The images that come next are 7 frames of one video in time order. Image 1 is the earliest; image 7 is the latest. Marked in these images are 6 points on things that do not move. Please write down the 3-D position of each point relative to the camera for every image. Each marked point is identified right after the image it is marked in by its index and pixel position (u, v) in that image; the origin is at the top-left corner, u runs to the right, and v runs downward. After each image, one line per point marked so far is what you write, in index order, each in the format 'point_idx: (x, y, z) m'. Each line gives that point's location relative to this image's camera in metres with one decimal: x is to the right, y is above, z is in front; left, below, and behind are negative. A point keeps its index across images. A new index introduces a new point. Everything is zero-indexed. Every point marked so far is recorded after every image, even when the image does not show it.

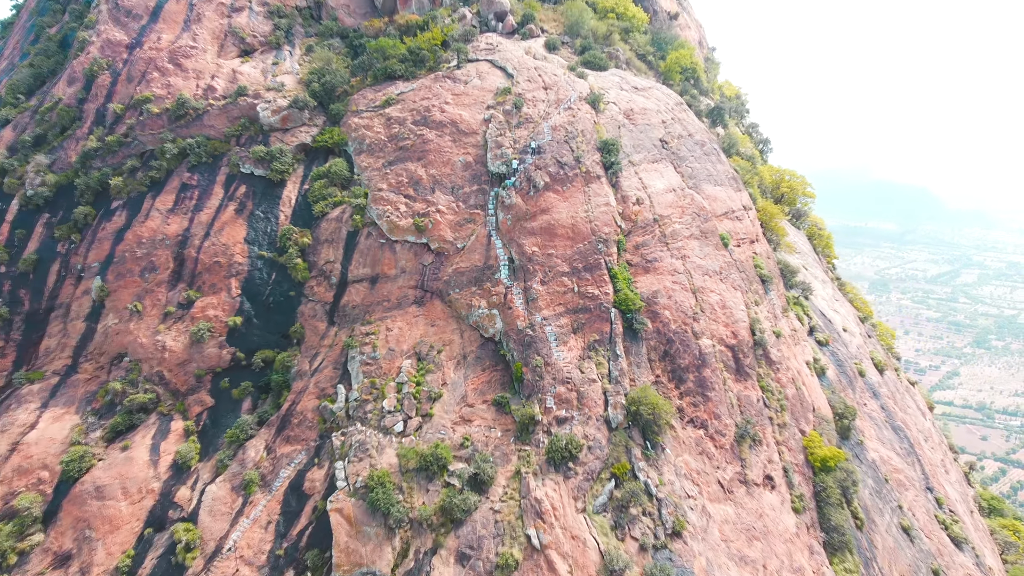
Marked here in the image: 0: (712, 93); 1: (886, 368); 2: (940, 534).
0: (+6.5, +6.2, +16.6) m
1: (+9.1, -2.0, +13.0) m
2: (+8.4, -4.8, +10.6) m
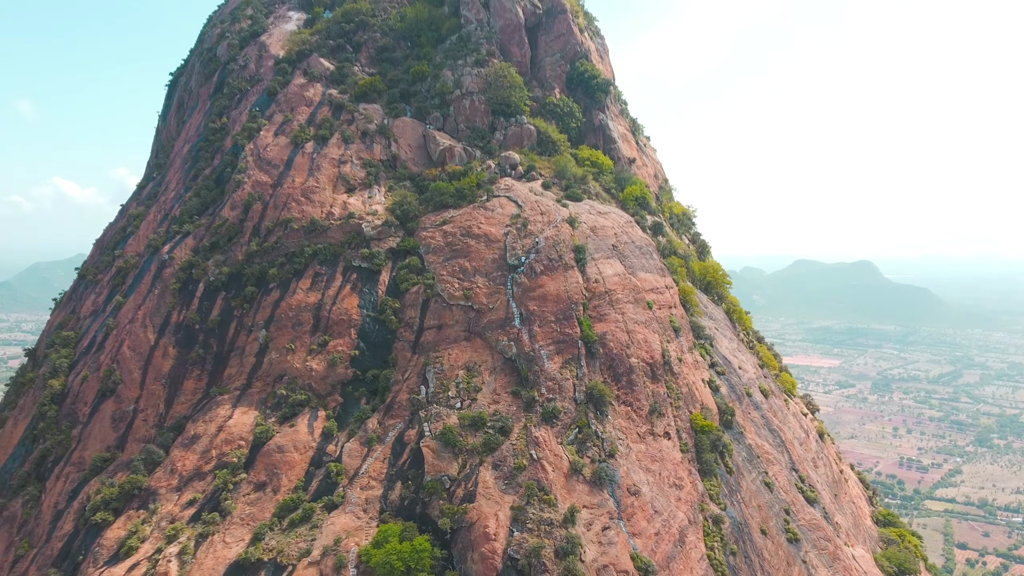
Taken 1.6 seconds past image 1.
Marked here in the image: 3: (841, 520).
0: (+6.9, +3.5, +24.1) m
1: (+9.4, -3.9, +19.1) m
2: (+8.7, -6.2, +16.3) m
3: (+10.9, -7.7, +17.7) m
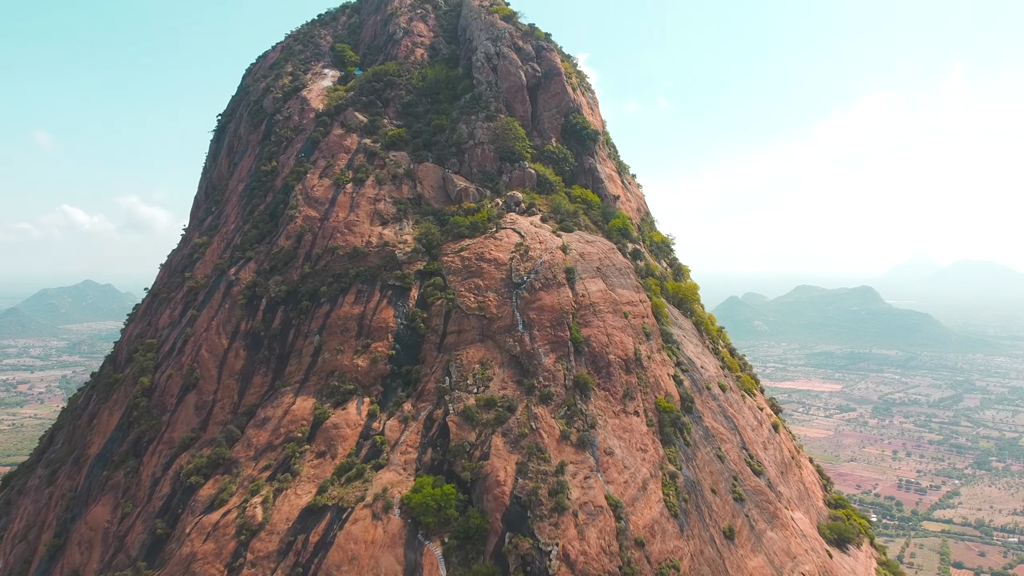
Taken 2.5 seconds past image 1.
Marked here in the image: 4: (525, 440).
0: (+7.1, +2.6, +28.6) m
1: (+9.6, -4.5, +23.2) m
2: (+8.8, -6.8, +20.3) m
3: (+11.0, -8.2, +21.6) m
4: (+0.4, -4.9, +16.8) m
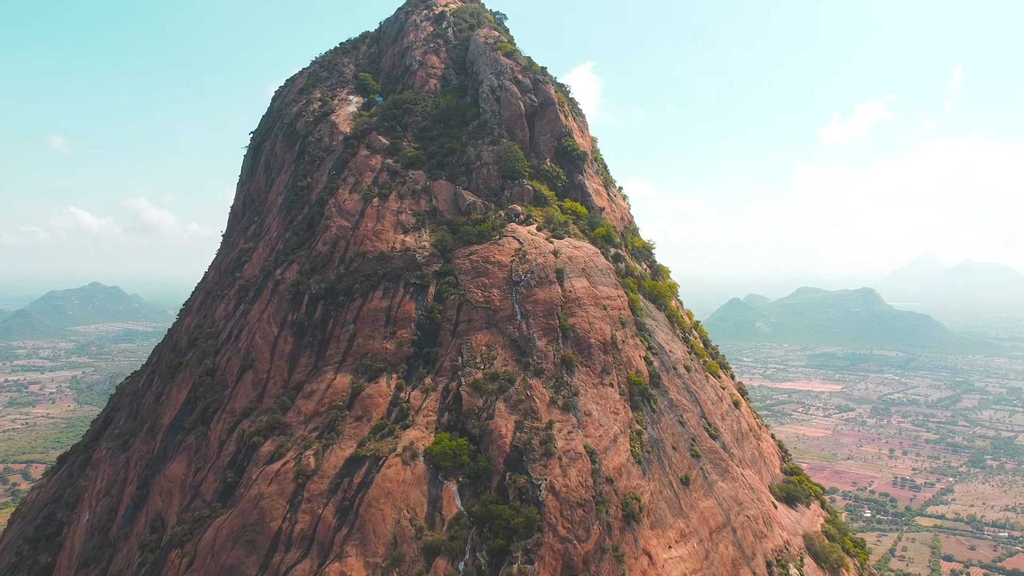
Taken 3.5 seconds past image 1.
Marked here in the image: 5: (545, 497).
0: (+7.1, +2.7, +33.1) m
1: (+9.6, -4.4, +27.6) m
2: (+8.9, -6.6, +24.7) m
3: (+11.1, -8.1, +26.1) m
4: (+0.4, -4.7, +21.4) m
5: (+1.2, -7.5, +18.9) m
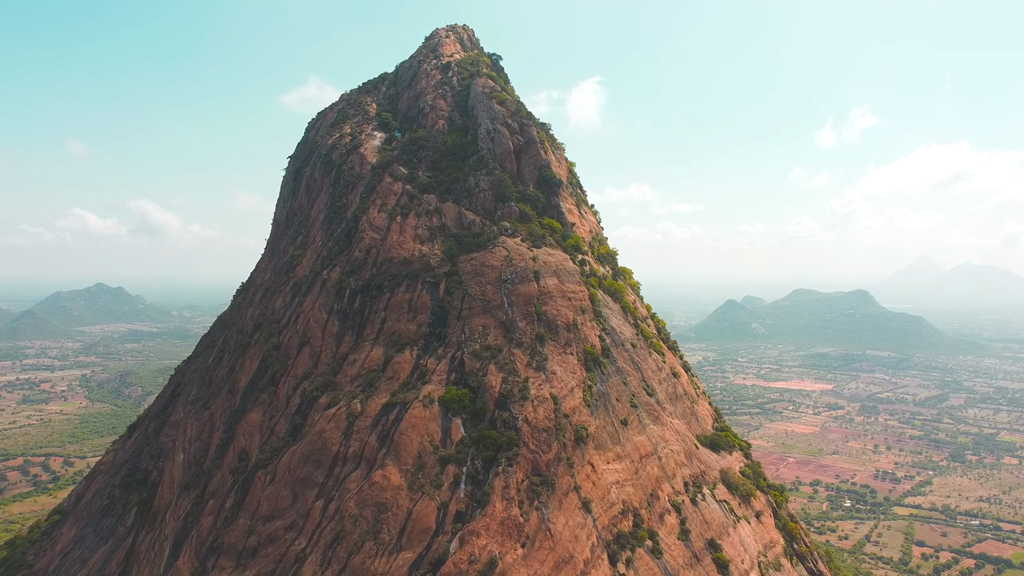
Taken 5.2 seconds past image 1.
0: (+6.5, +2.9, +42.0) m
1: (+9.0, -4.2, +36.6) m
2: (+8.2, -6.4, +33.7) m
3: (+10.4, -7.9, +35.0) m
4: (-0.3, -4.5, +30.3) m
5: (+0.5, -7.3, +27.8) m
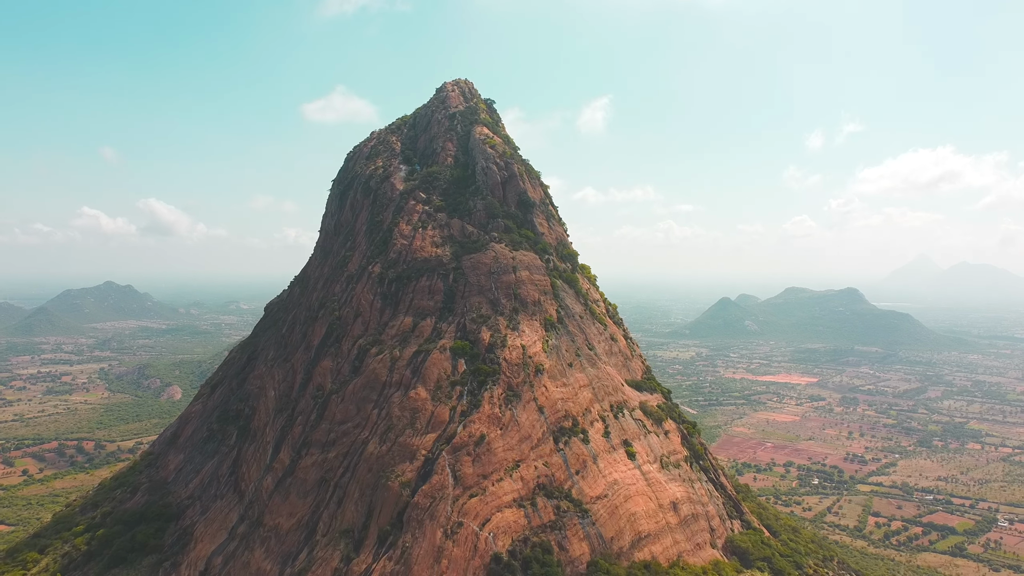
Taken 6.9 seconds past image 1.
0: (+5.2, +3.9, +58.7) m
1: (+7.6, -3.2, +53.2) m
2: (+6.8, -5.4, +50.3) m
3: (+9.0, -6.9, +51.6) m
4: (-1.6, -3.5, +47.0) m
5: (-0.9, -6.3, +44.5) m
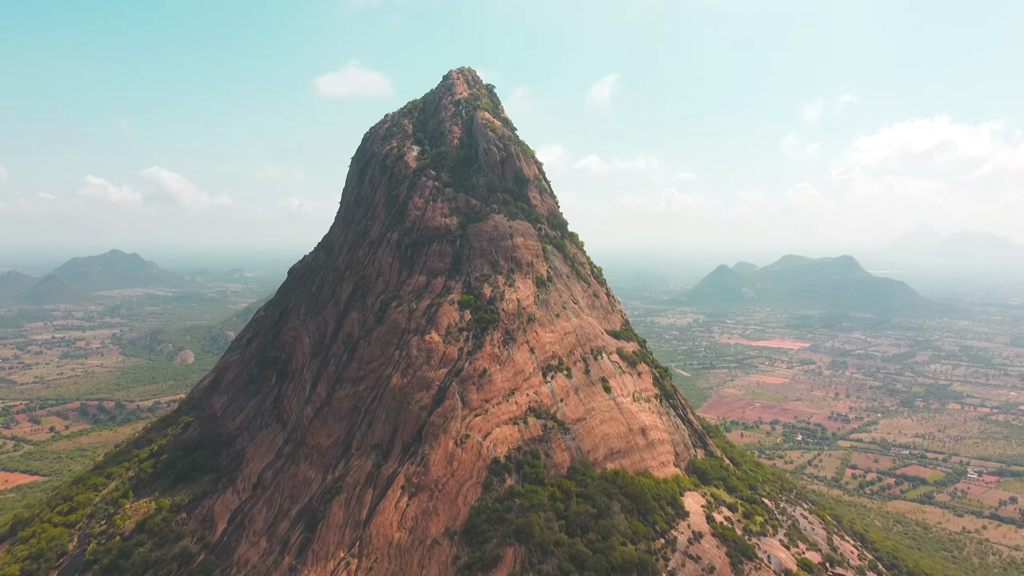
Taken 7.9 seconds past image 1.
0: (+4.9, +8.5, +67.2) m
1: (+7.3, +1.1, +62.1) m
2: (+6.5, -1.3, +59.3) m
3: (+8.7, -2.7, +60.8) m
4: (-1.9, +0.4, +56.0) m
5: (-1.2, -2.5, +53.7) m
